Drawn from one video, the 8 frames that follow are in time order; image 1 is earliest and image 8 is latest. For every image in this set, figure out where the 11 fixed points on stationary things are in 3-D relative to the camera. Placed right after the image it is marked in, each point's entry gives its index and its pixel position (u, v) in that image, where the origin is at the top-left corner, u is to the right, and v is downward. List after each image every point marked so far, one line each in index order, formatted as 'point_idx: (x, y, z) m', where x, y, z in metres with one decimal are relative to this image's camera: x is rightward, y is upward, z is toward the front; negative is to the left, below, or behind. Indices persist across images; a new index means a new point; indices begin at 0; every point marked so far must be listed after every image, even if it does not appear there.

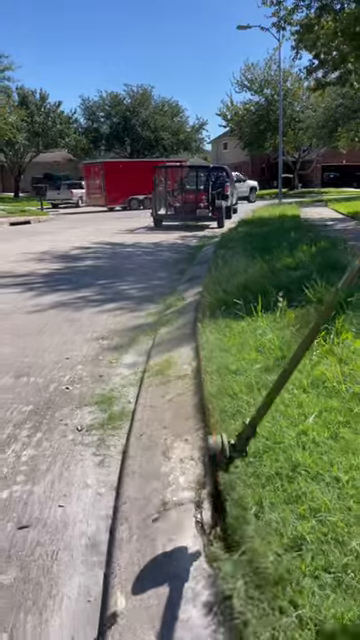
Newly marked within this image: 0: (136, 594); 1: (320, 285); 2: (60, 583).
0: (-0.2, -1.3, +2.3) m
1: (+1.7, +0.4, +6.1) m
2: (-0.6, -1.3, +2.6) m
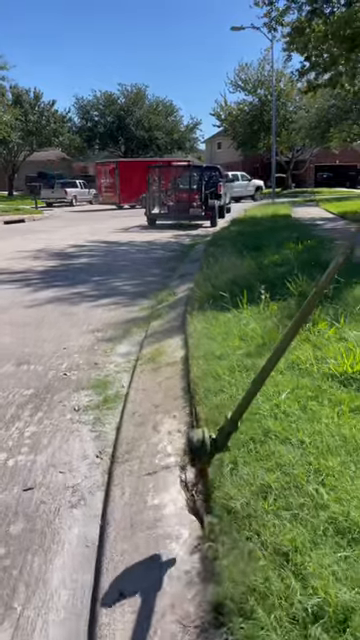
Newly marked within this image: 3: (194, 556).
0: (-0.3, -1.2, +2.7) m
1: (+1.6, +0.5, +6.5) m
2: (-0.7, -1.2, +3.0) m
3: (+0.1, -1.1, +2.4) m
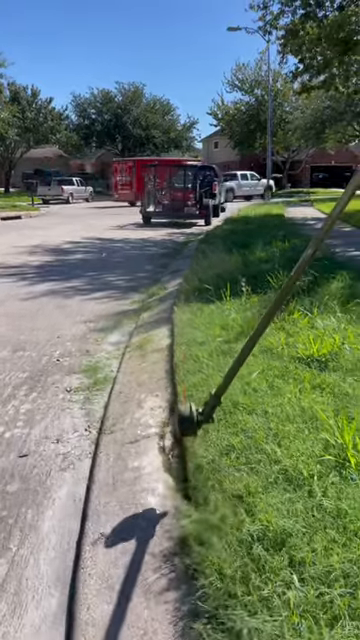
0: (-0.4, -1.1, +3.0) m
1: (+1.4, +0.6, +6.9) m
2: (-0.8, -1.1, +3.3) m
3: (-0.1, -1.0, +2.8) m
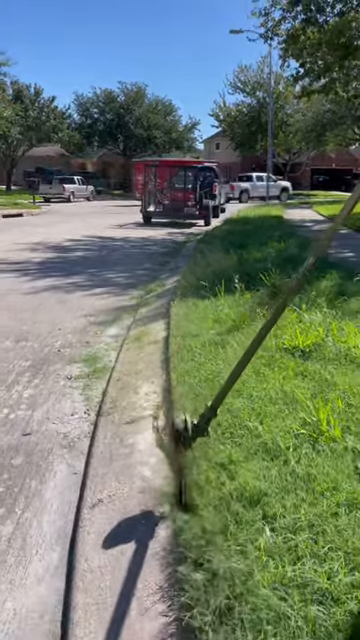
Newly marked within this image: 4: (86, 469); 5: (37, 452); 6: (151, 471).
0: (-0.5, -1.0, +3.3) m
1: (+1.3, +0.7, +7.2) m
2: (-0.9, -1.0, +3.6) m
3: (-0.1, -0.9, +3.1) m
4: (-0.6, -1.0, +3.5) m
5: (-1.1, -1.0, +3.8) m
6: (-0.2, -0.9, +3.3) m
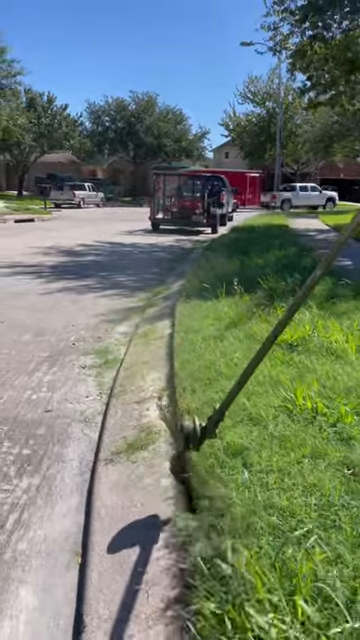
0: (-0.5, -0.9, +4.0) m
1: (+1.4, +0.6, +7.8) m
2: (-0.9, -0.9, +4.3) m
3: (-0.1, -0.9, +3.7) m
4: (-0.6, -0.9, +4.1) m
5: (-1.1, -0.9, +4.4) m
6: (-0.2, -0.9, +3.9) m
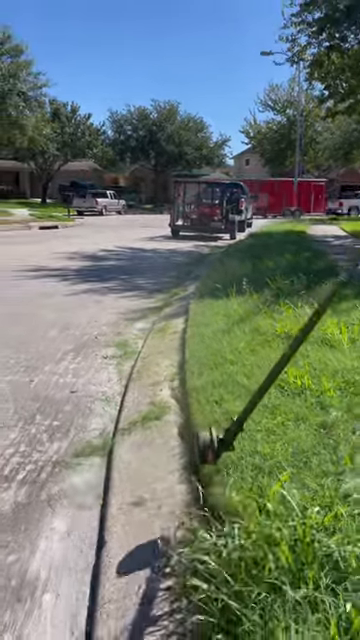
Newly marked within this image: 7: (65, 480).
0: (-0.4, -0.8, +4.6) m
1: (+1.7, +0.7, +8.4) m
2: (-0.8, -0.9, +4.9) m
3: (-0.1, -0.8, +4.3) m
4: (-0.6, -0.8, +4.7) m
5: (-1.0, -0.8, +5.1) m
6: (-0.1, -0.8, +4.5) m
7: (-0.8, -1.1, +3.6) m
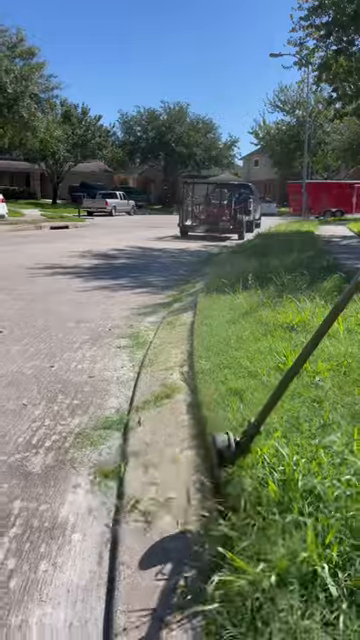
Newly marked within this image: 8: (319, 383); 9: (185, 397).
0: (-0.3, -0.7, +5.0) m
1: (+1.8, +0.8, +8.8) m
2: (-0.7, -0.7, +5.4) m
3: (0.0, -0.7, +4.8) m
4: (-0.5, -0.7, +5.2) m
5: (-0.9, -0.7, +5.5) m
6: (0.0, -0.7, +5.0) m
7: (-0.8, -1.0, +4.1) m
8: (+1.1, -0.5, +4.1) m
9: (0.0, -0.7, +4.6) m
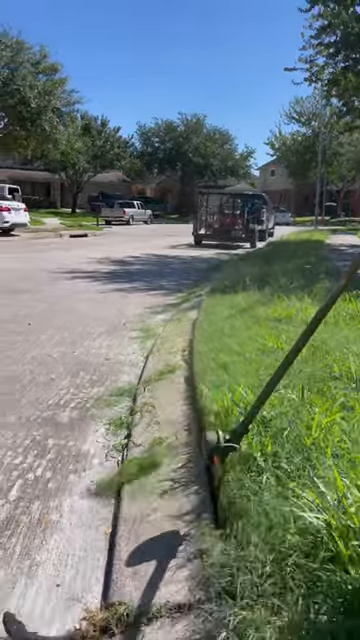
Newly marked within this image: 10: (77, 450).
0: (-0.3, -0.6, +6.1) m
1: (+2.0, +0.8, +9.8) m
2: (-0.7, -0.6, +6.4) m
3: (0.0, -0.6, +5.8) m
4: (-0.5, -0.6, +6.2) m
5: (-0.9, -0.6, +6.6) m
6: (0.0, -0.5, +6.0) m
7: (-0.8, -0.9, +5.1) m
8: (+1.1, -0.4, +5.1) m
9: (0.0, -0.6, +5.6) m
10: (-0.8, -1.1, +4.2) m
